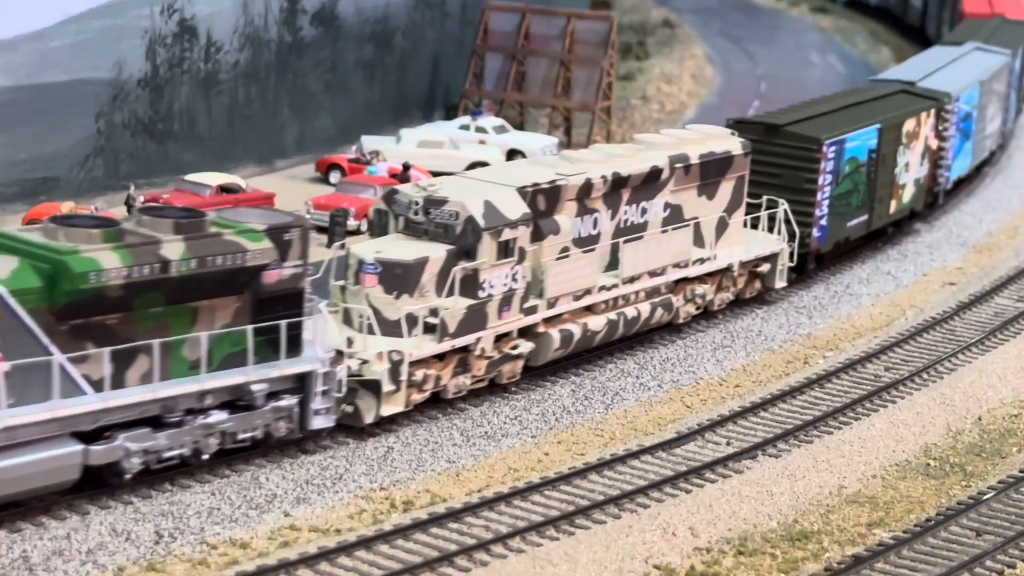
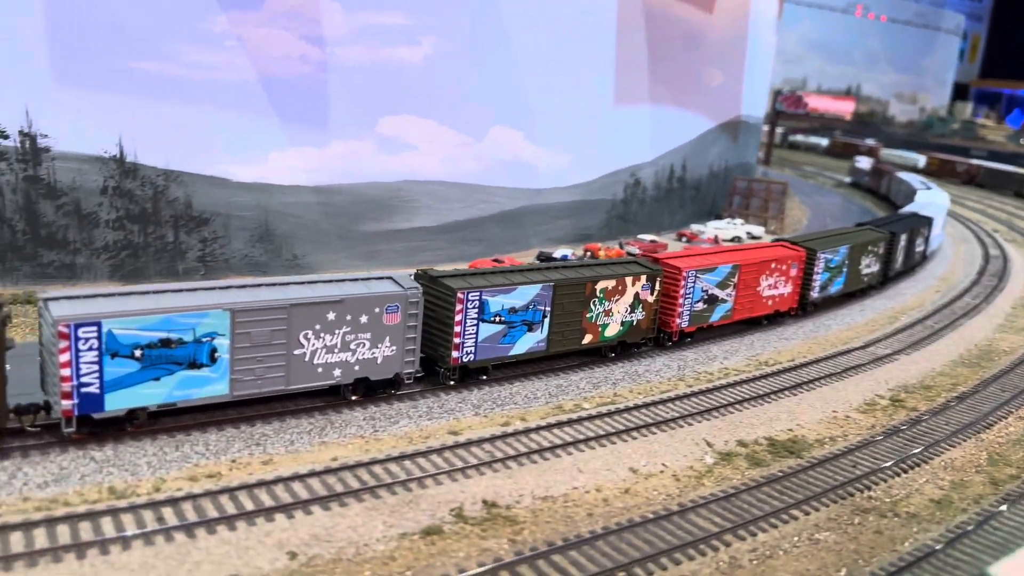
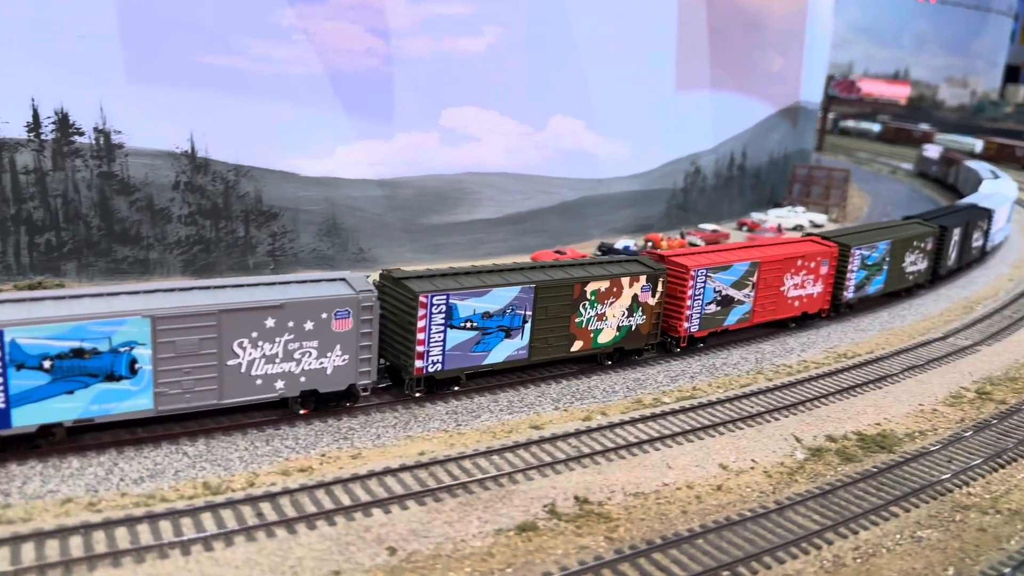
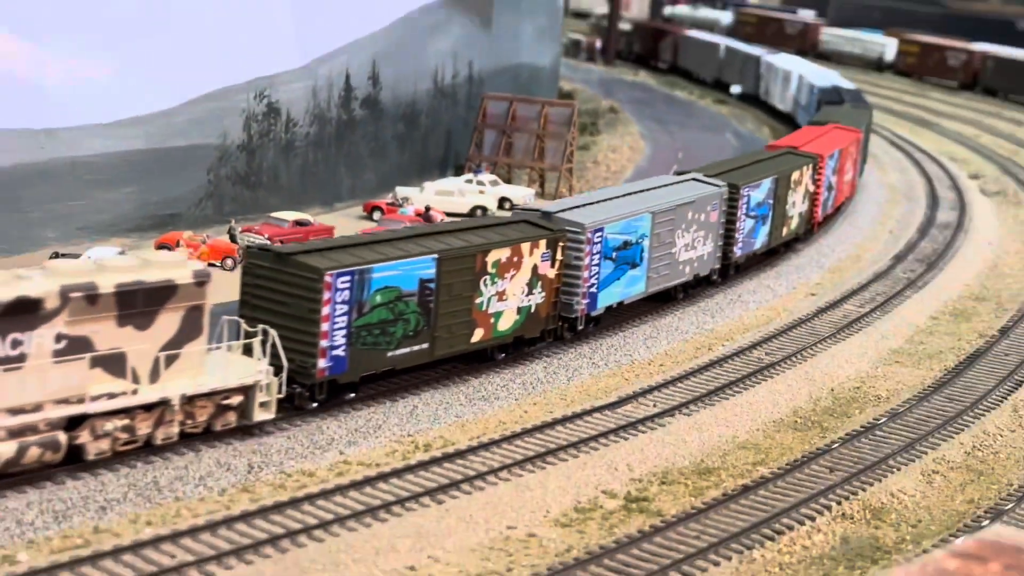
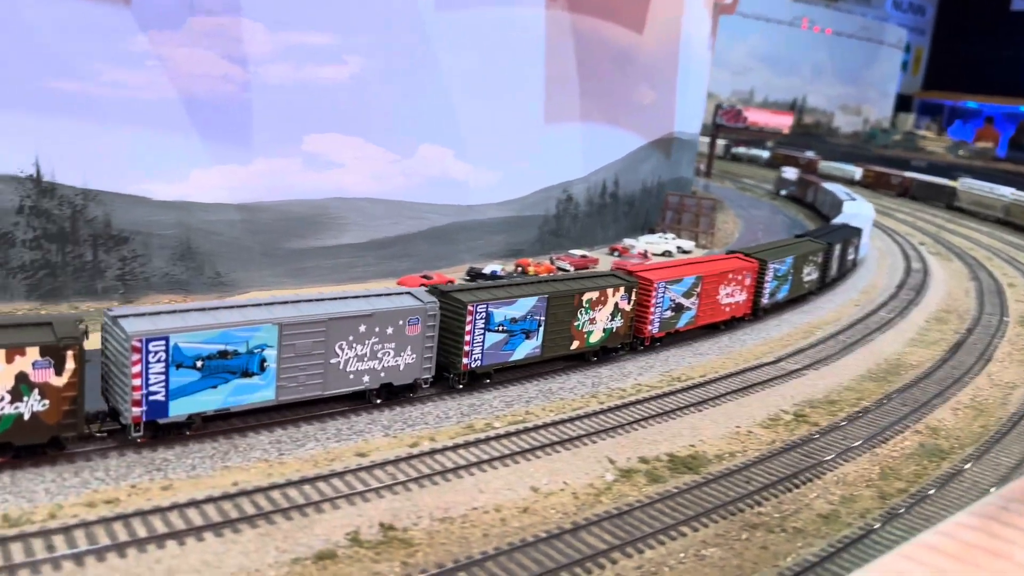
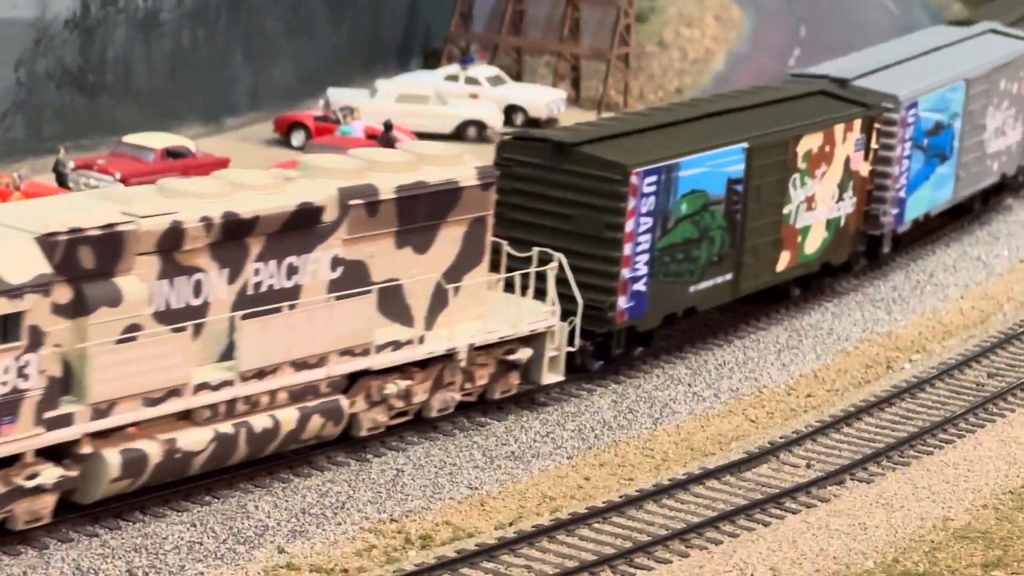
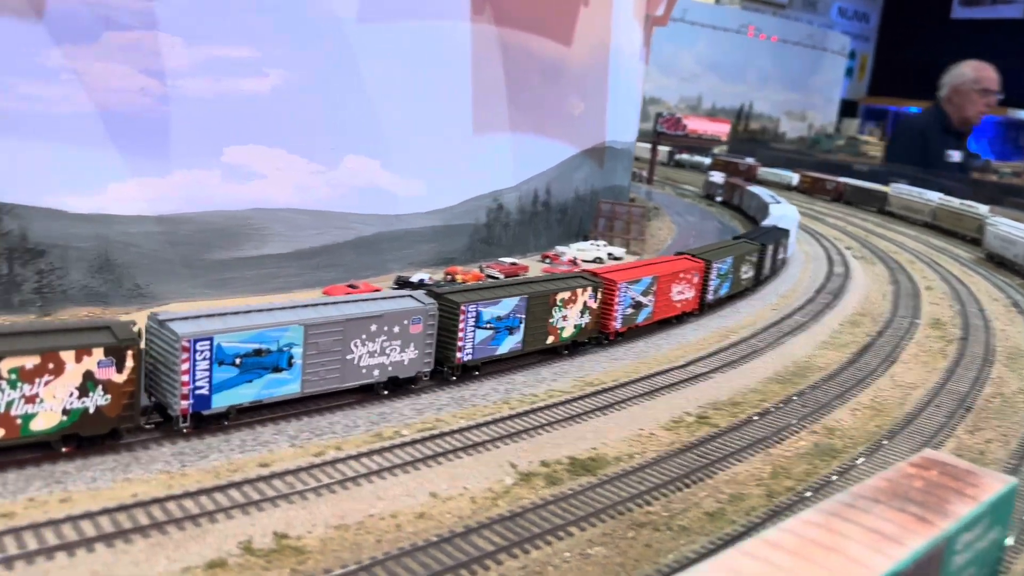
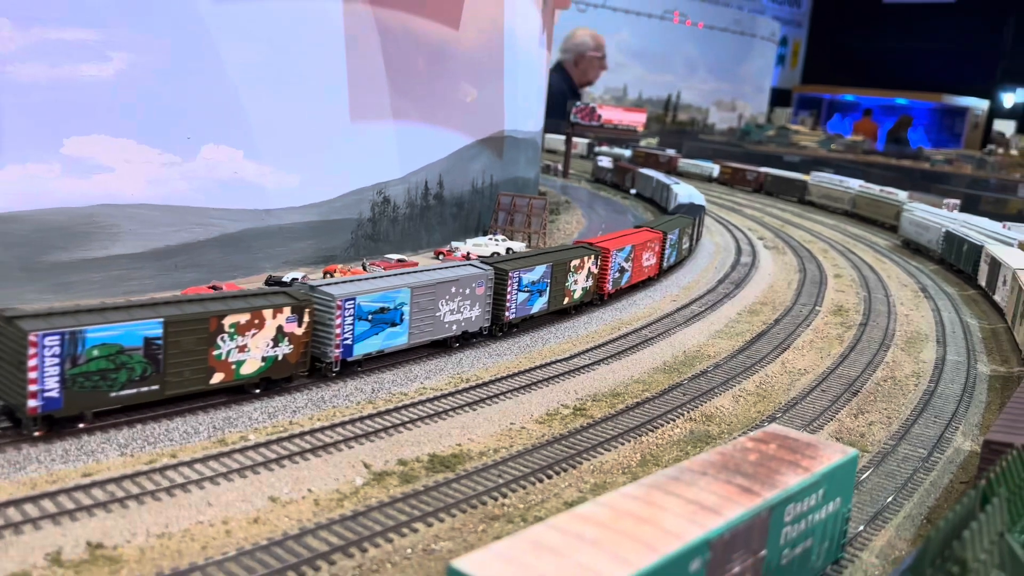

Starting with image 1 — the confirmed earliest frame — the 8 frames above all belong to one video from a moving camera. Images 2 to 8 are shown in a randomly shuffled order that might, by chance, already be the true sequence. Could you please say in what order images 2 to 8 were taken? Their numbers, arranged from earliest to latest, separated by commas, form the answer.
6, 4, 8, 7, 5, 2, 3
